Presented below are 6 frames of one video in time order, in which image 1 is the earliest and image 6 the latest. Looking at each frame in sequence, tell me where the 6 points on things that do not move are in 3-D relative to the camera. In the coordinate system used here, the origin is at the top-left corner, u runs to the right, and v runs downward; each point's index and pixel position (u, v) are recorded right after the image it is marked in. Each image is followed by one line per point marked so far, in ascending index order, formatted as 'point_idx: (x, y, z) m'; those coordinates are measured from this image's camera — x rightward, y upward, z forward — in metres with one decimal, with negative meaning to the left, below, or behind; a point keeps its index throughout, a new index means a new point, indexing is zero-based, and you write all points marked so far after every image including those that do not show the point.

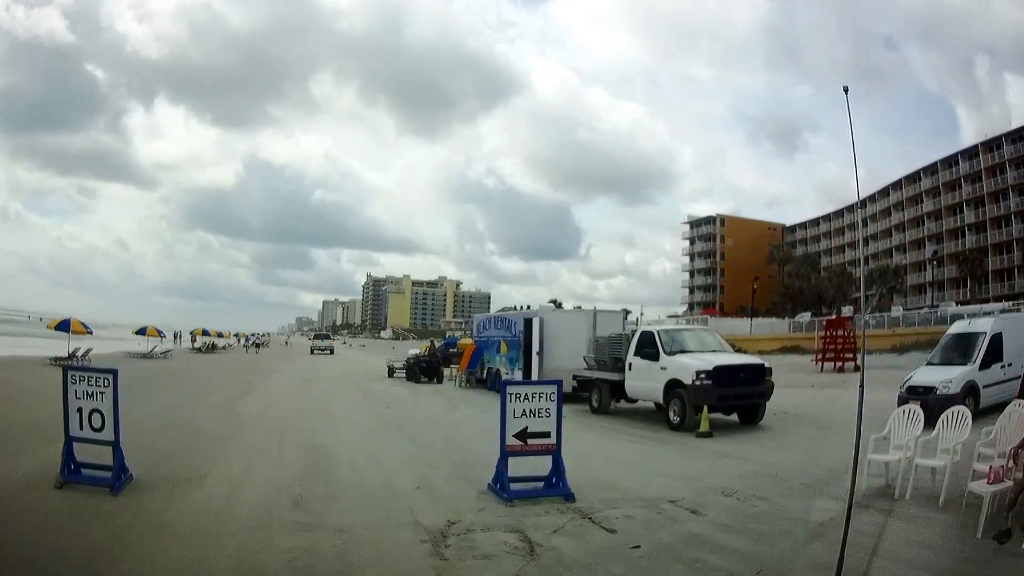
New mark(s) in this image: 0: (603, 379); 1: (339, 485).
0: (+2.0, -2.0, +13.9) m
1: (-2.3, -2.5, +8.1) m
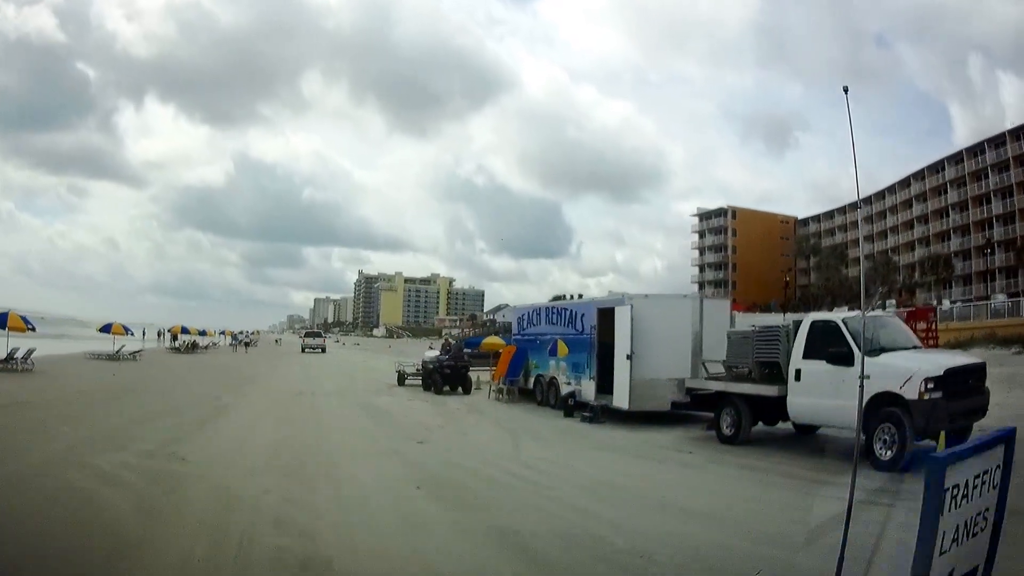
0: (+3.4, -1.6, +9.4) m
1: (-0.8, -2.1, +3.6) m
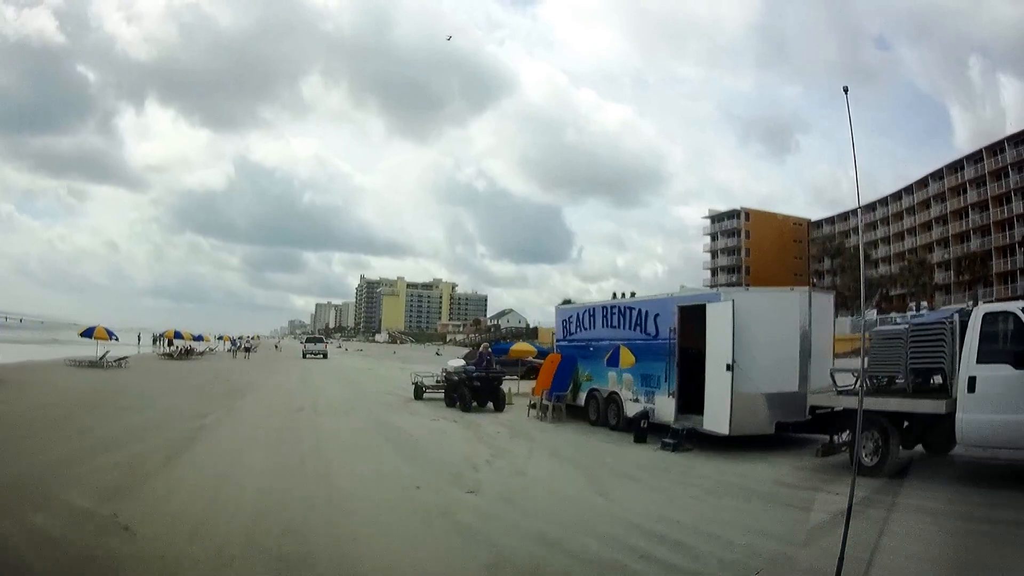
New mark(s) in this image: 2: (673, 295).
0: (+4.3, -1.5, +6.9) m
1: (0.0, -2.0, +1.1) m
2: (+2.5, -0.1, +9.7) m
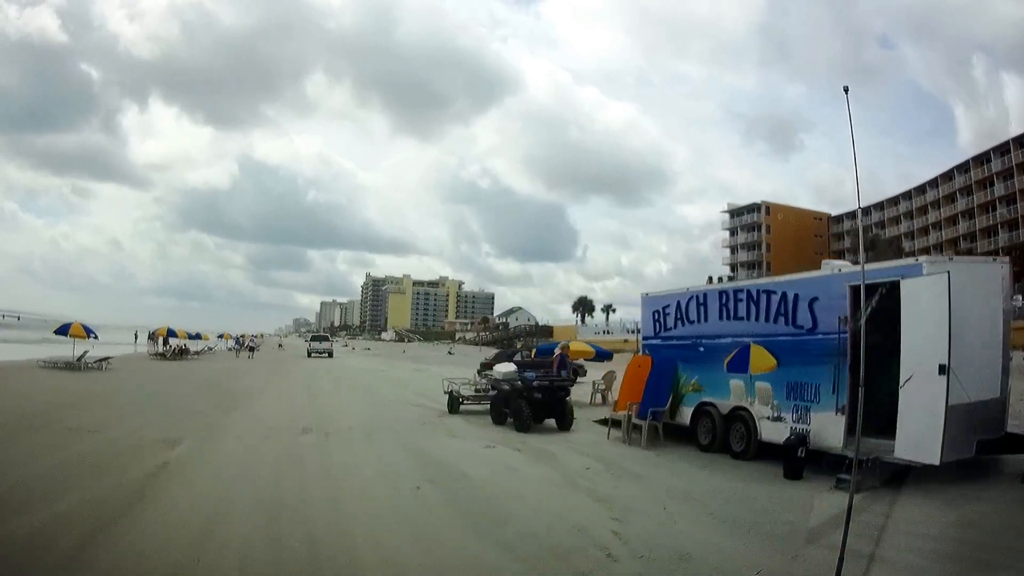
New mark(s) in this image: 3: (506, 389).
0: (+5.4, -1.2, +3.8) m
1: (+1.1, -1.7, -2.0) m
2: (+3.6, +0.2, +6.6) m
3: (-0.1, -1.7, +10.6) m
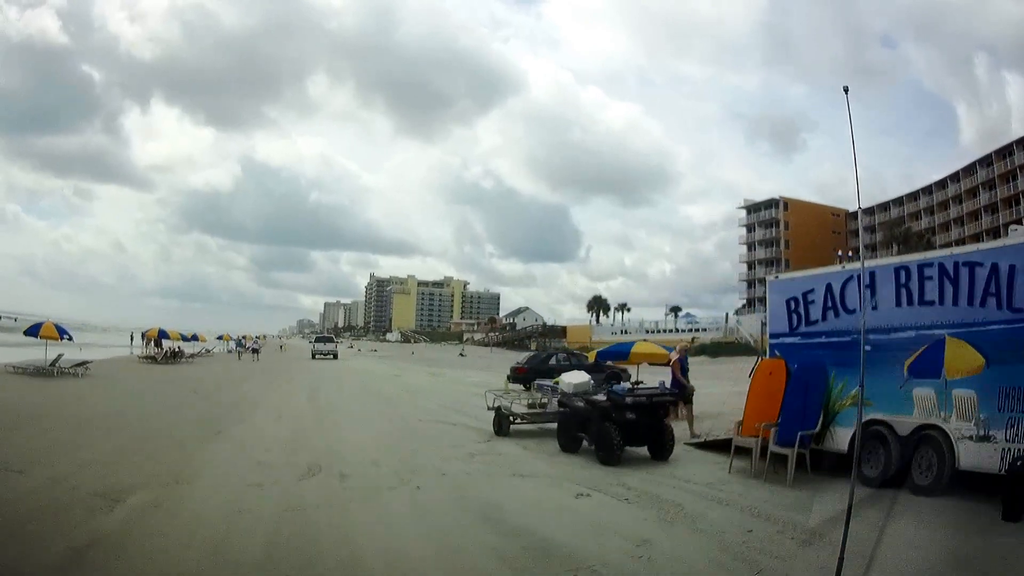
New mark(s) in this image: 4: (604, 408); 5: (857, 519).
0: (+6.3, -0.9, +1.1) m
1: (+2.0, -1.5, -4.7) m
2: (+4.5, +0.4, +3.9) m
3: (+0.9, -1.5, +7.9) m
4: (+1.0, -1.4, +7.6) m
5: (+3.1, -2.0, +5.7) m
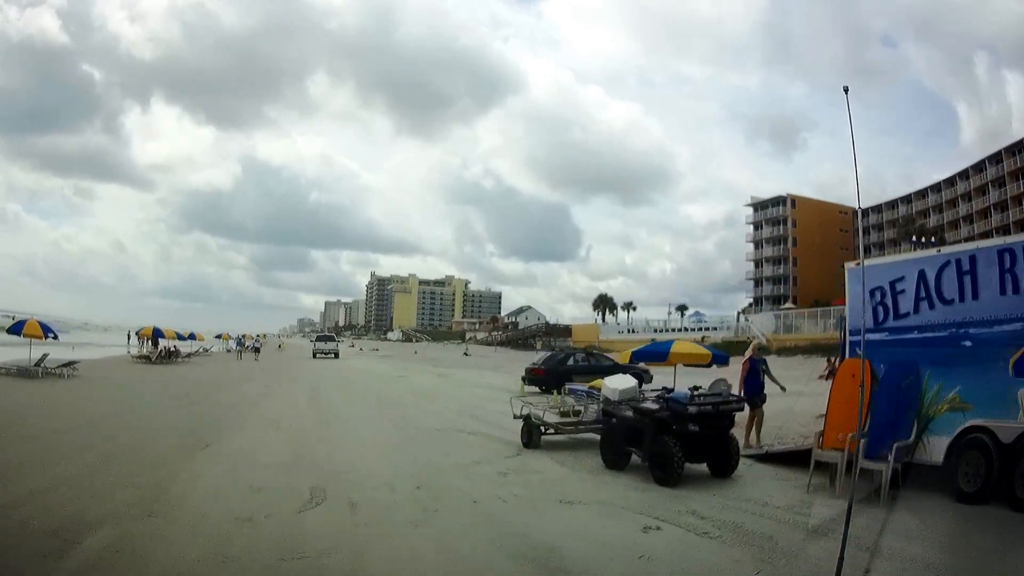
0: (+6.7, -0.8, -0.1) m
1: (+2.4, -1.4, -5.9) m
2: (+4.9, +0.5, +2.8) m
3: (+1.3, -1.3, +6.7) m
4: (+1.4, -1.3, +6.4) m
5: (+3.5, -1.9, +4.5) m
